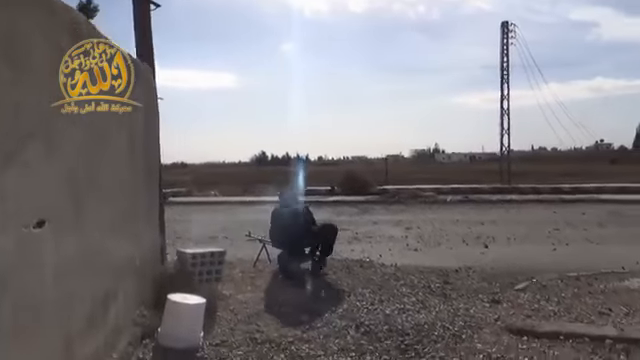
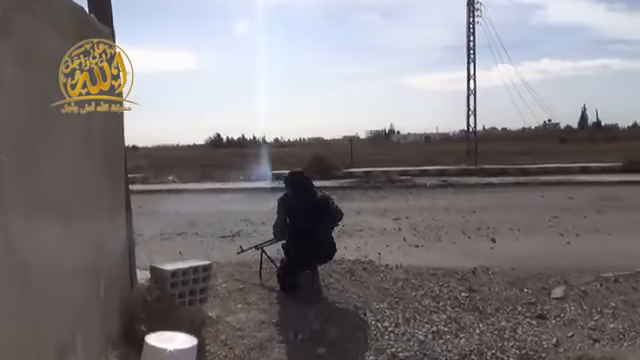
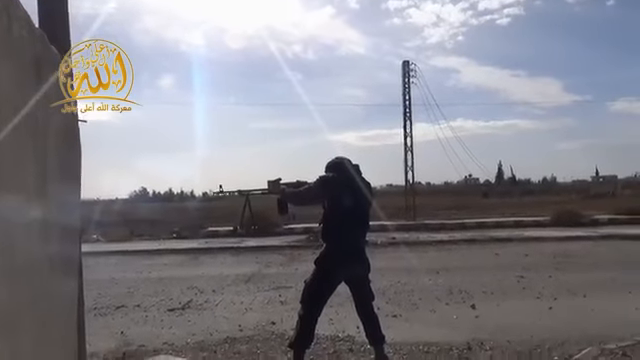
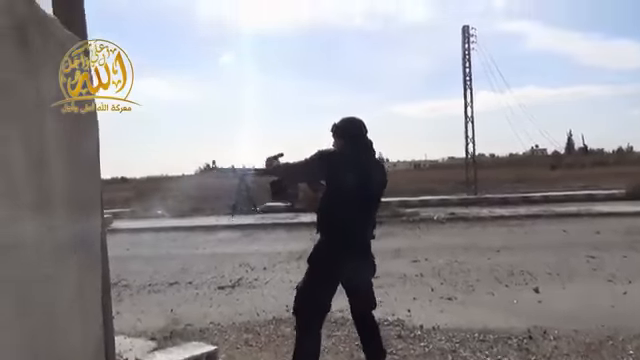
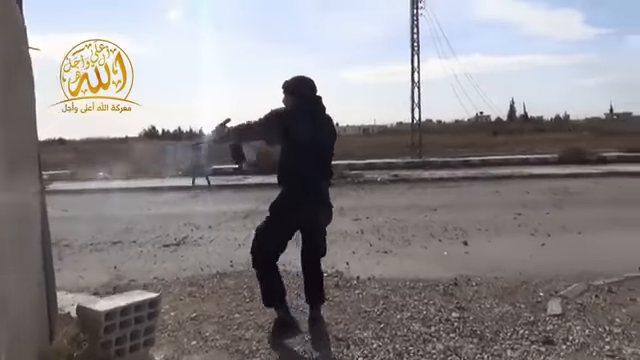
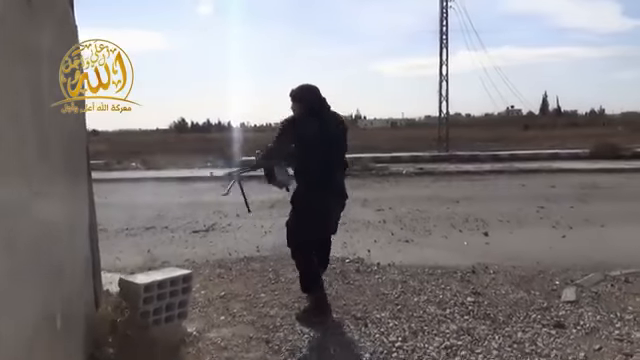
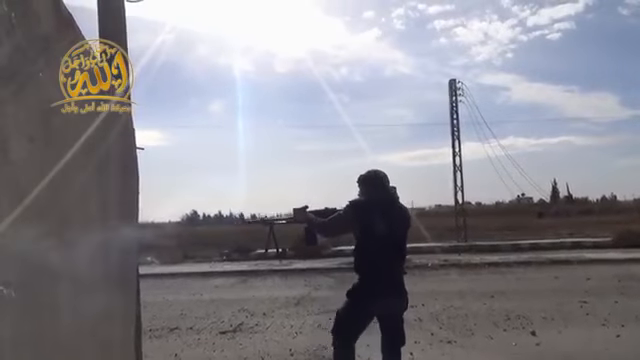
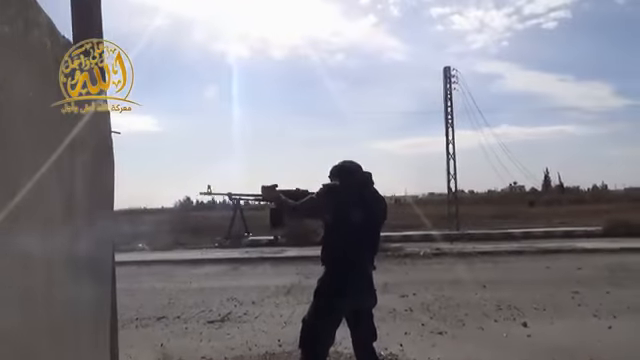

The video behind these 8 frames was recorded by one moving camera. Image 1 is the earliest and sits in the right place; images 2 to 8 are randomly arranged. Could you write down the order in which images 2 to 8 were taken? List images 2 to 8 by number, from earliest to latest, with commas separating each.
2, 6, 5, 4, 8, 7, 3
